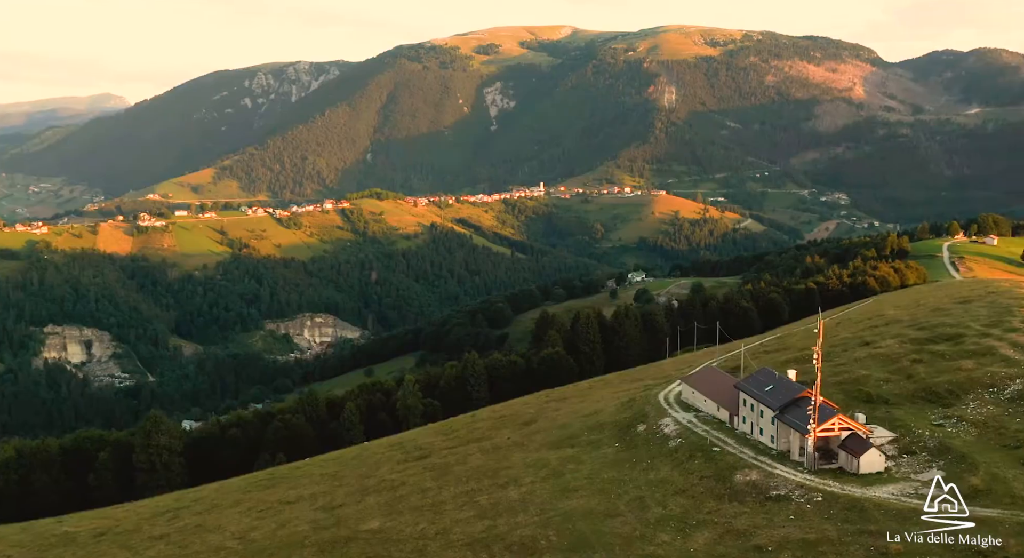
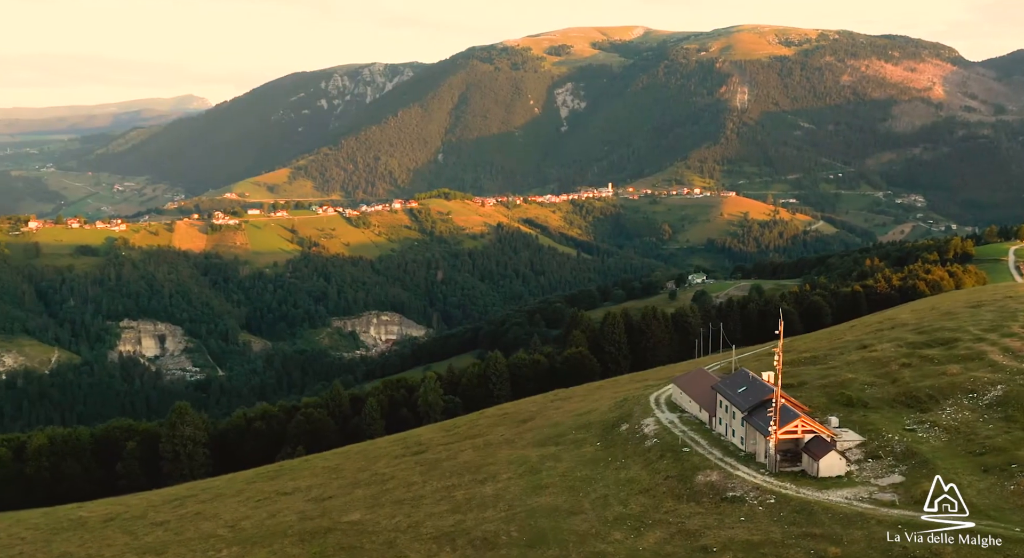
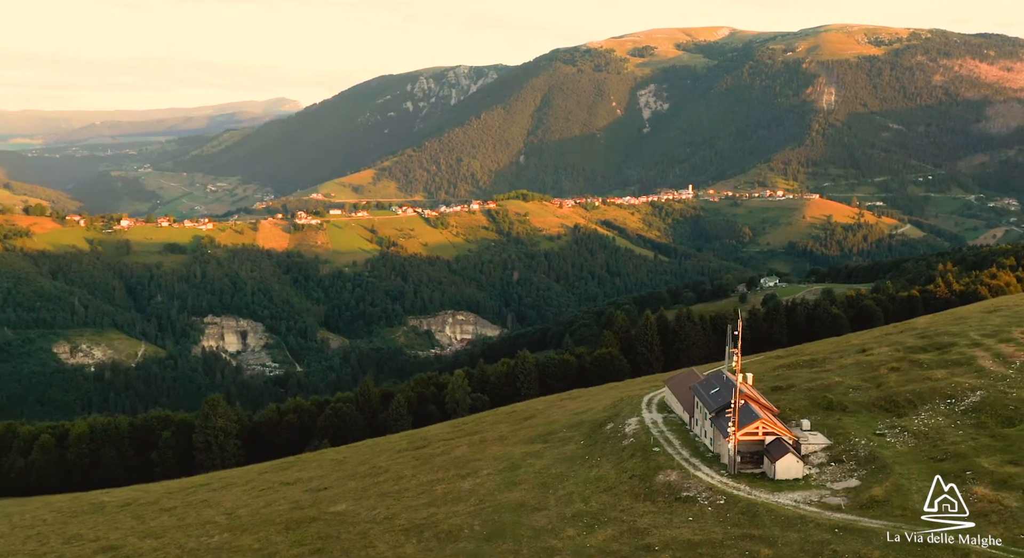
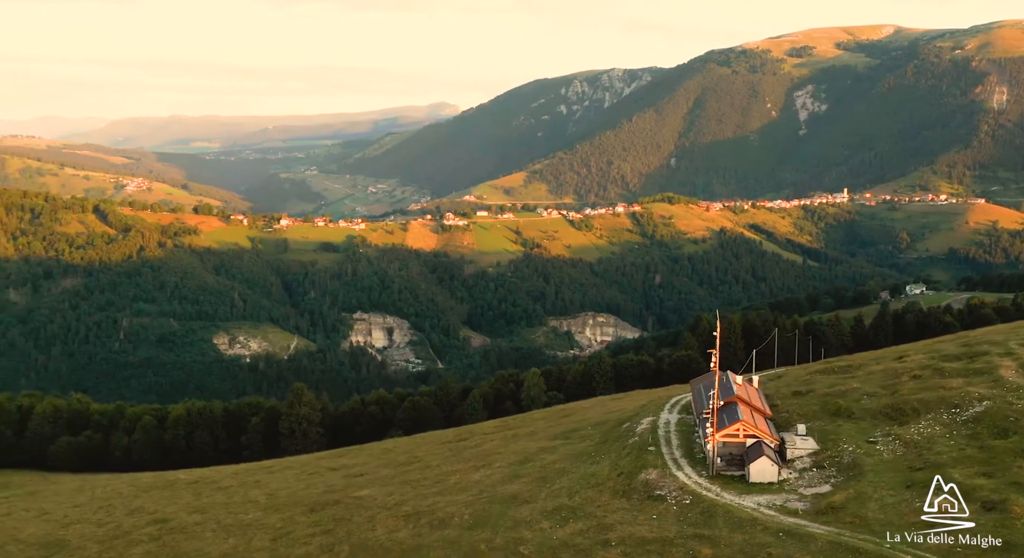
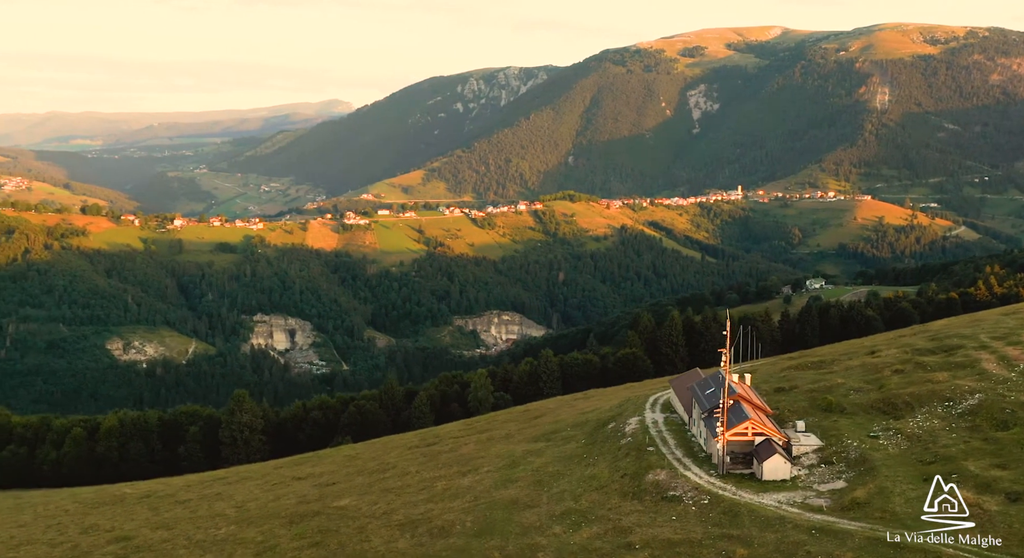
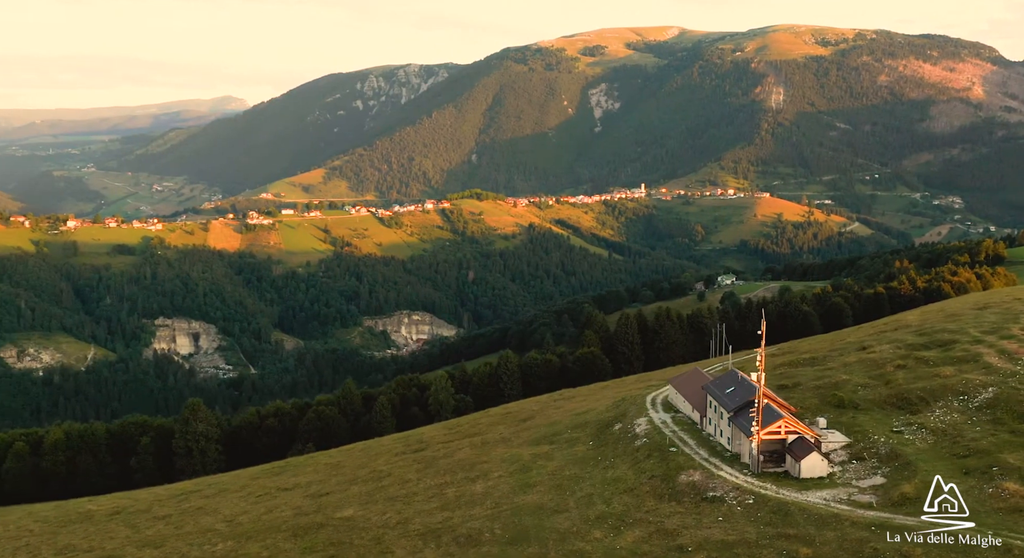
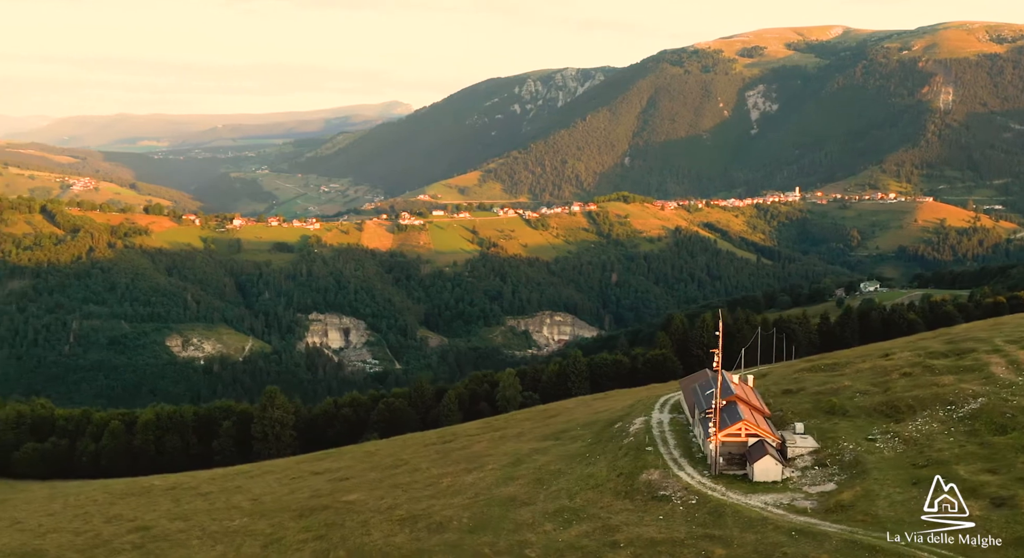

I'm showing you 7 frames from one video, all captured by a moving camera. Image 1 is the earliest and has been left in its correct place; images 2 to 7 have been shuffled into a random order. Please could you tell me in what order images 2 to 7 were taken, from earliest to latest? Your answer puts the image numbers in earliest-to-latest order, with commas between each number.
2, 6, 3, 5, 7, 4
